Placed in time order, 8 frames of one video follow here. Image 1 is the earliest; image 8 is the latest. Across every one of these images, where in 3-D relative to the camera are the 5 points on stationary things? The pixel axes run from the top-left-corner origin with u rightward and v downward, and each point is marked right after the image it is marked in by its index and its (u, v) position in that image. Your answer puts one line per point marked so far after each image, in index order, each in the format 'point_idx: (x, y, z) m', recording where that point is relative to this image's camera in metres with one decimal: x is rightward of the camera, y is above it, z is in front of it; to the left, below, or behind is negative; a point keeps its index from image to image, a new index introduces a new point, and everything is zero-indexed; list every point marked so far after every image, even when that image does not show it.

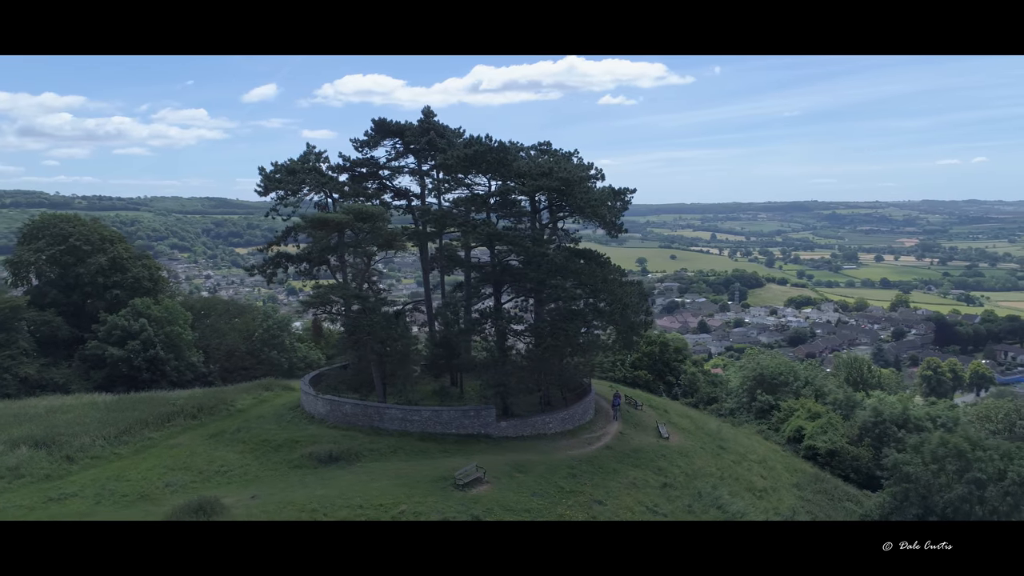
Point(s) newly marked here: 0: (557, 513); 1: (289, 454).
0: (+0.7, -3.8, +9.7) m
1: (-4.5, -3.3, +11.7) m
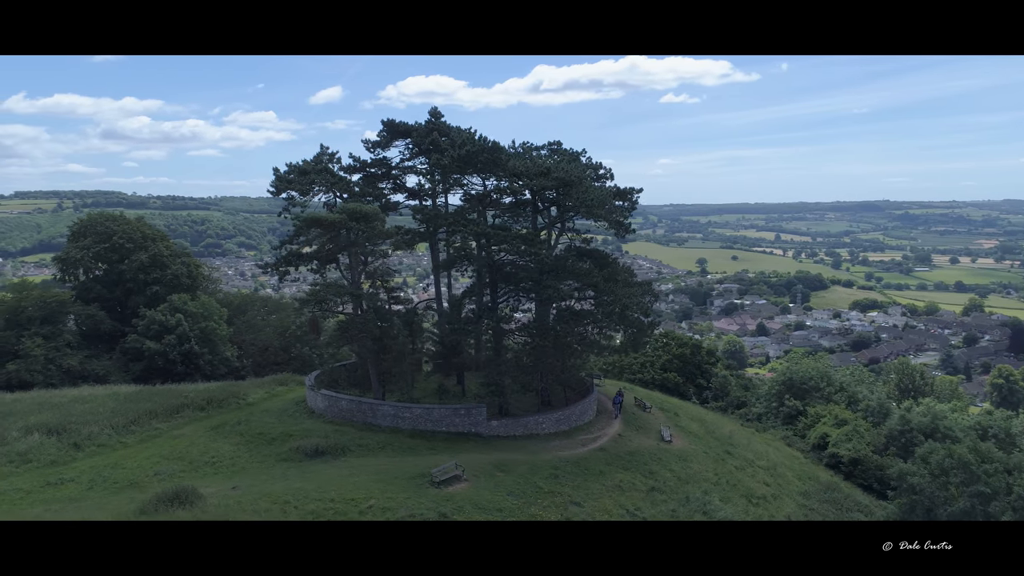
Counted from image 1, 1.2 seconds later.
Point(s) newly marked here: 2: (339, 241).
0: (+0.3, -3.7, +9.7) m
1: (-4.8, -3.3, +12.0) m
2: (-4.8, +1.3, +15.7) m
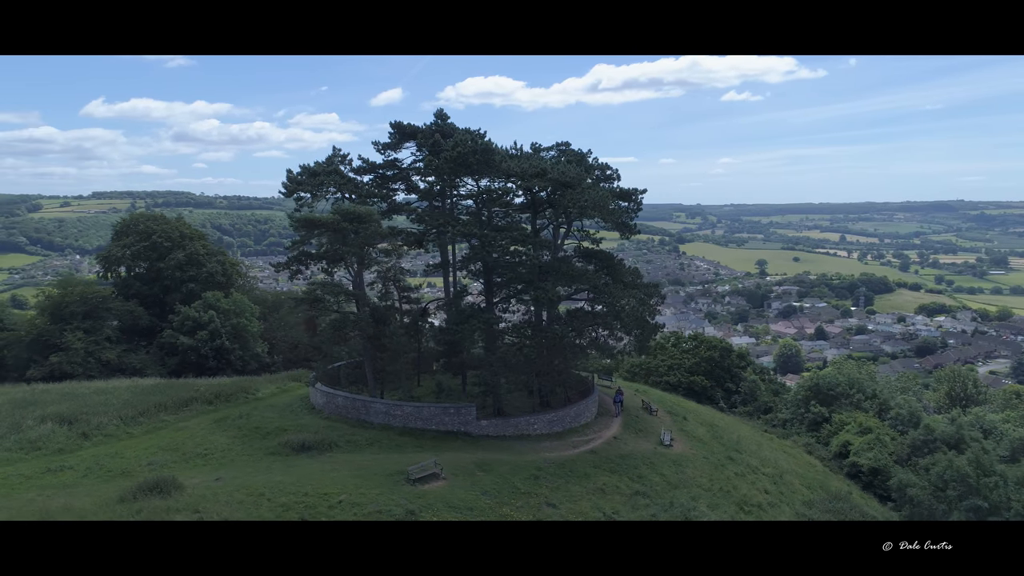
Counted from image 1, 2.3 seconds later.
0: (-0.2, -3.8, +9.7) m
1: (-5.1, -3.2, +12.3) m
2: (-4.8, +1.3, +16.0) m
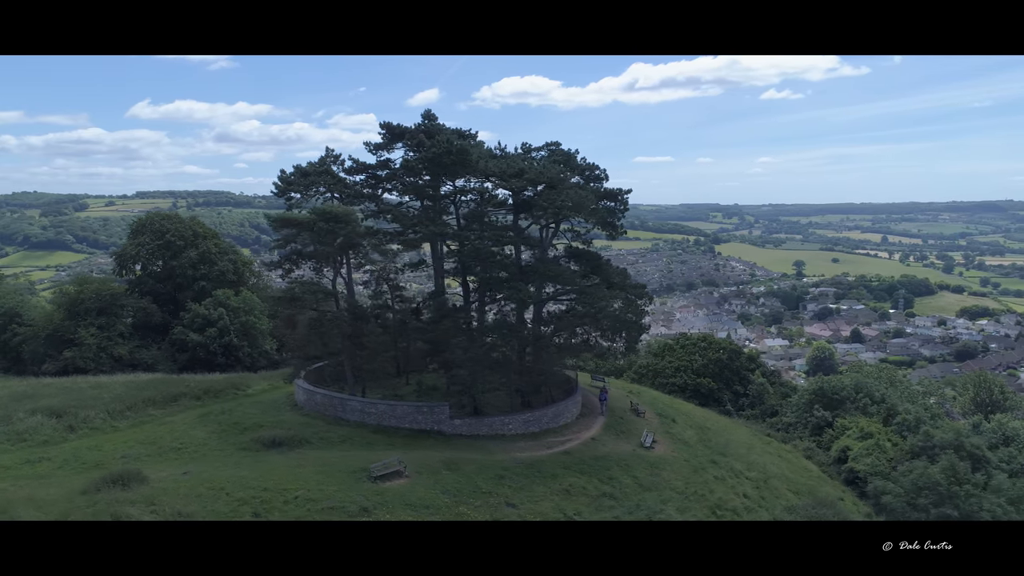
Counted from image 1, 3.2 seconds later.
0: (-0.9, -3.8, +9.8) m
1: (-5.8, -3.2, +12.6) m
2: (-5.3, +1.3, +16.3) m
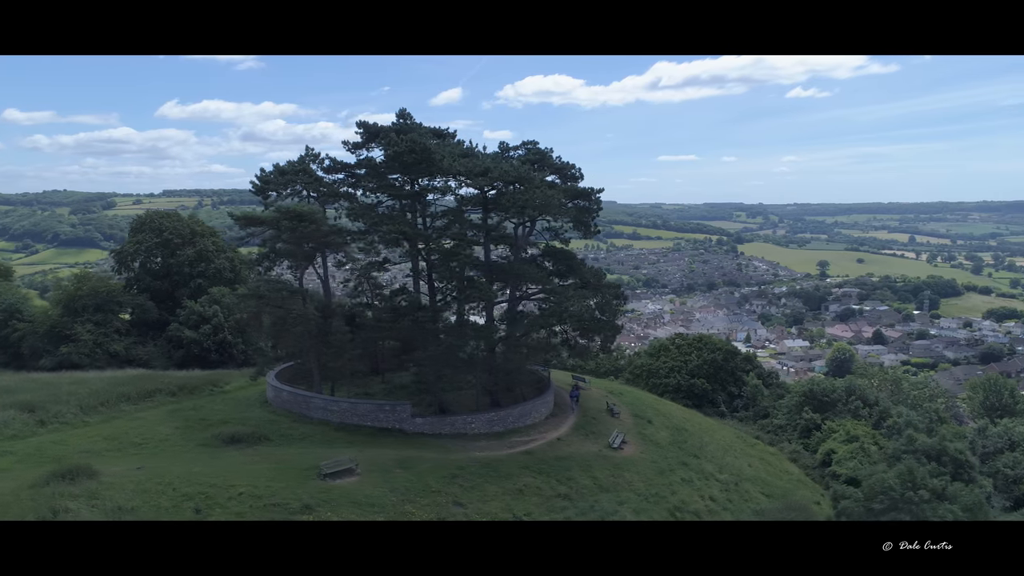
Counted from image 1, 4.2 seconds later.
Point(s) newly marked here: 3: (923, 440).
0: (-1.9, -3.7, +9.8) m
1: (-6.6, -3.2, +12.7) m
2: (-6.1, +1.4, +16.4) m
3: (+13.4, -5.0, +19.1) m
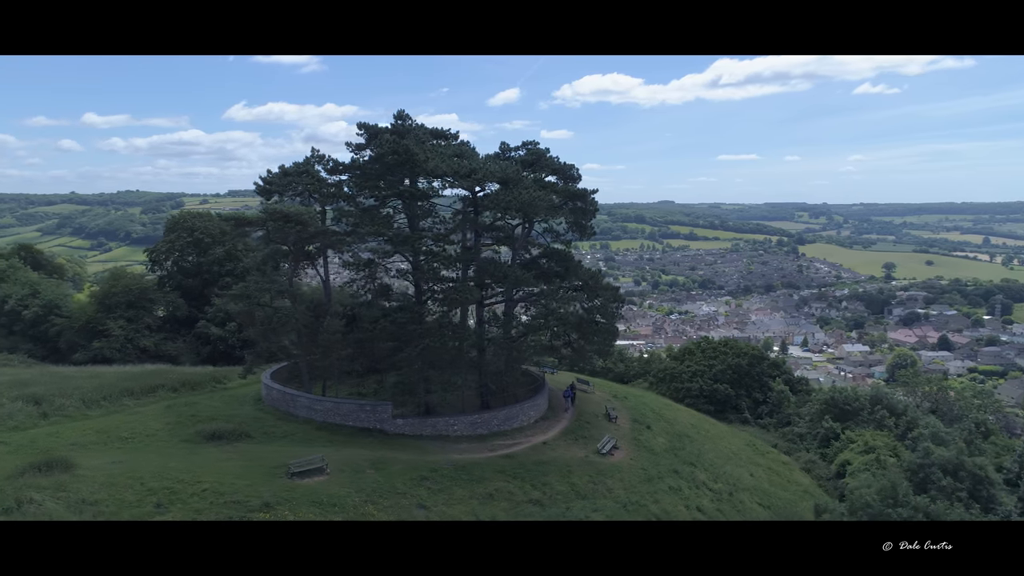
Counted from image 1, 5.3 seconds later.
0: (-2.5, -3.8, +9.9) m
1: (-7.1, -3.2, +13.0) m
2: (-6.3, +1.4, +16.7) m
3: (+13.3, -5.1, +18.2) m
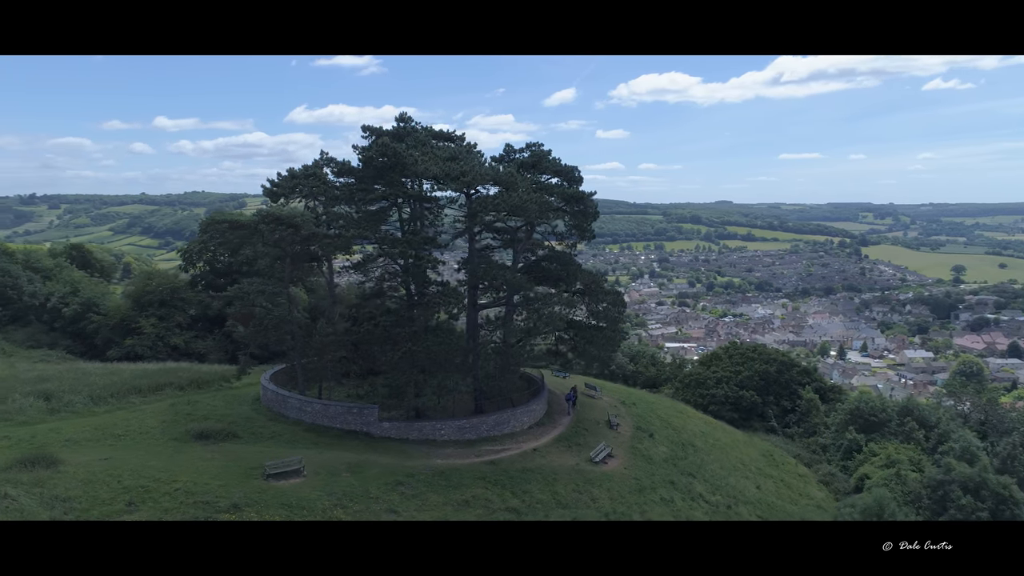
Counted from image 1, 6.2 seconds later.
0: (-3.1, -3.9, +9.9) m
1: (-7.5, -3.2, +13.3) m
2: (-6.4, +1.3, +16.9) m
3: (+13.2, -5.4, +17.2) m
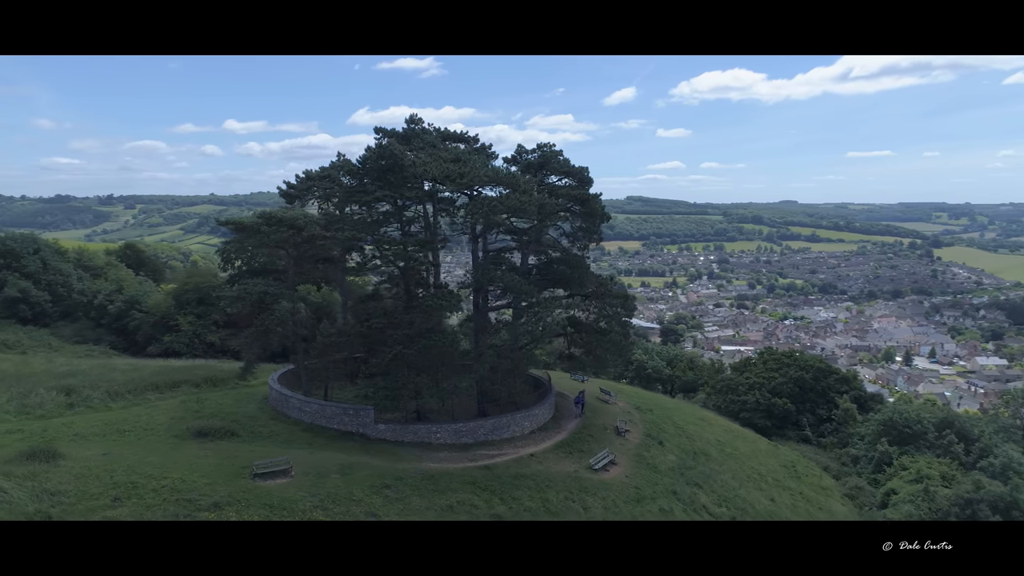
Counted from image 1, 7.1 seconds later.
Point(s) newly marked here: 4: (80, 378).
0: (-3.5, -3.9, +10.0) m
1: (-7.6, -3.2, +13.7) m
2: (-6.2, +1.3, +17.2) m
3: (+13.3, -5.5, +16.2) m
4: (-13.4, -2.8, +18.0) m
